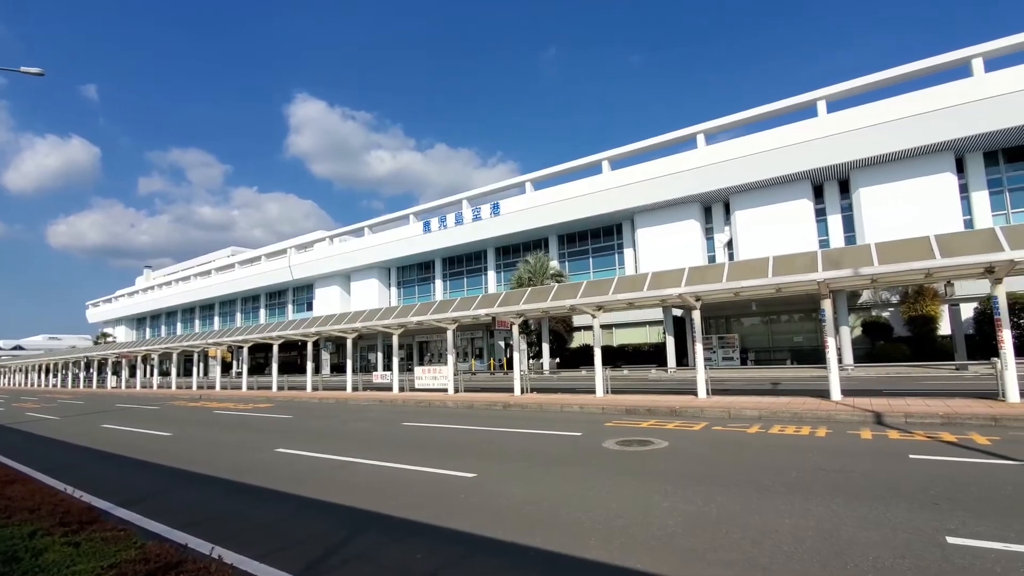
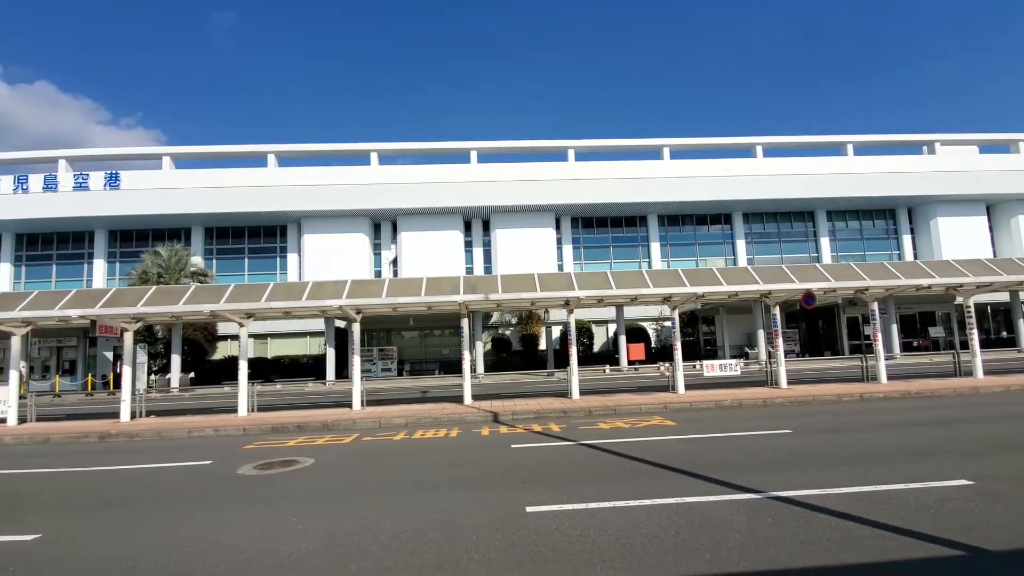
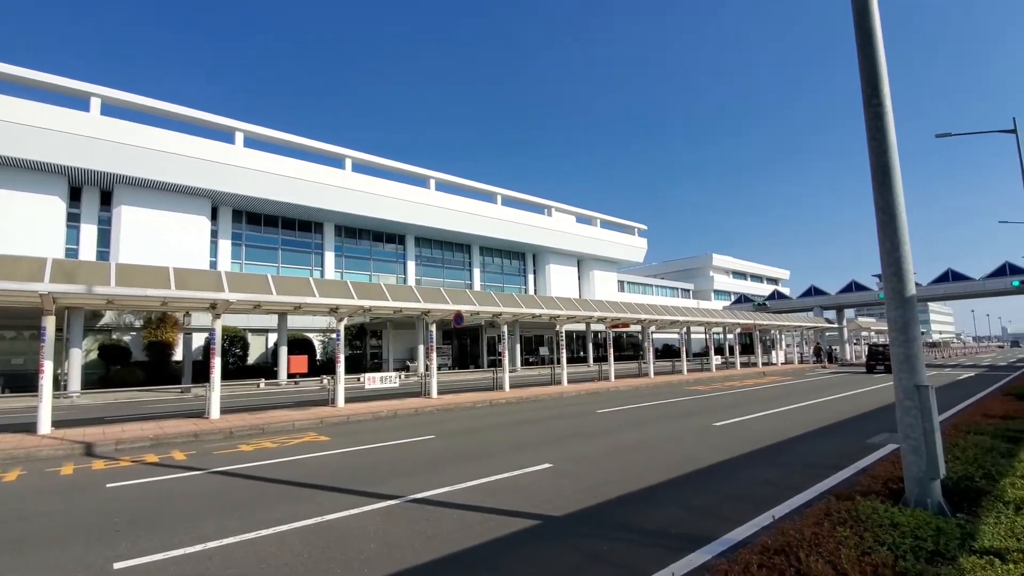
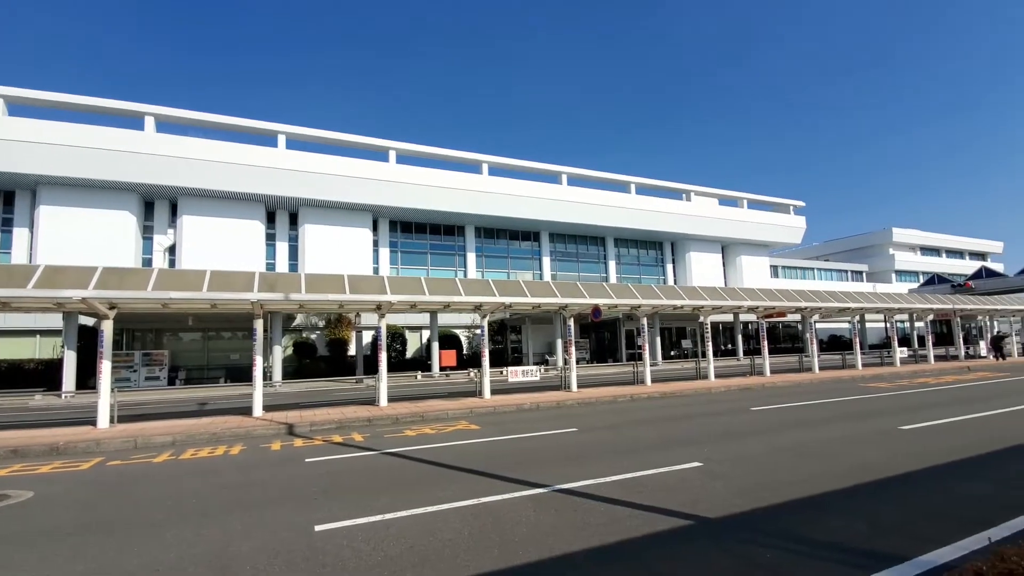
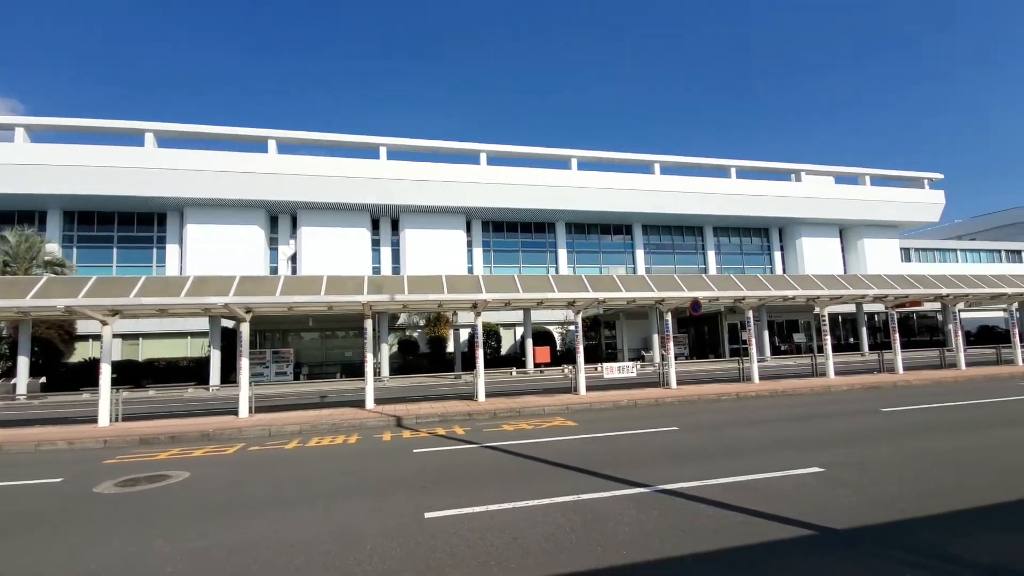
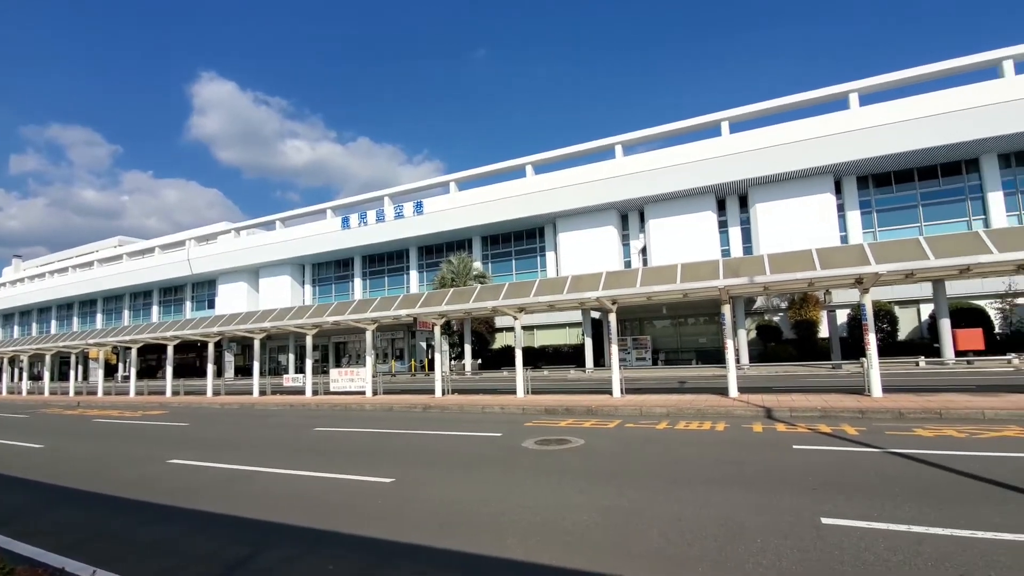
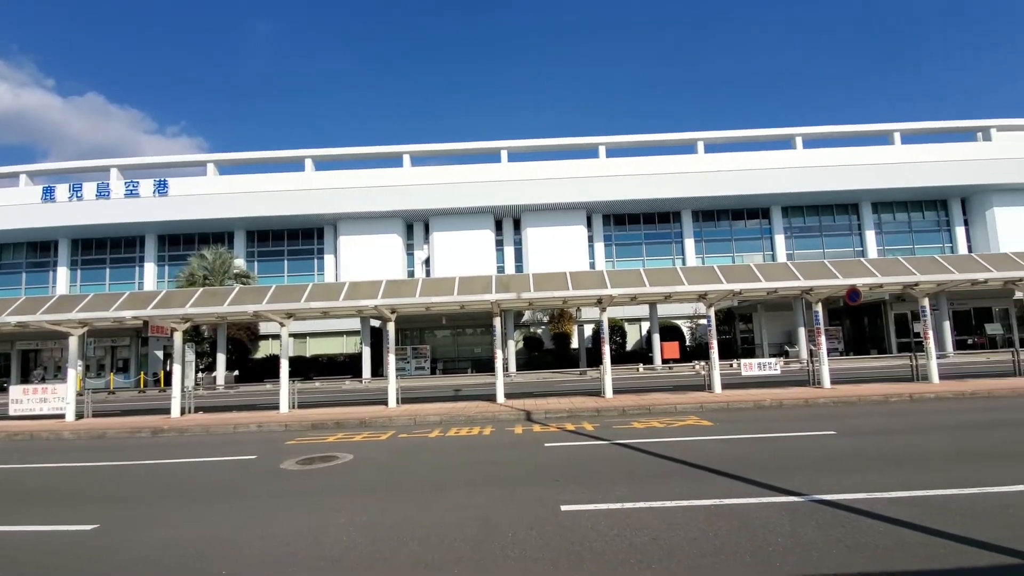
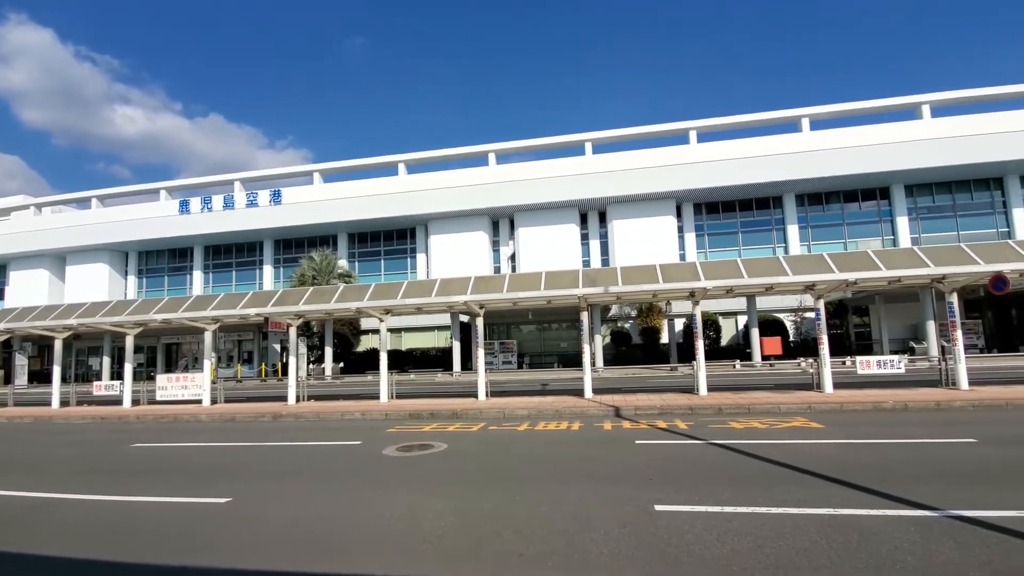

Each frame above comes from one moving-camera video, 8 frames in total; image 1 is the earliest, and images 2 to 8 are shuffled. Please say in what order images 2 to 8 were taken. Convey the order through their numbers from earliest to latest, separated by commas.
6, 8, 7, 2, 5, 4, 3
